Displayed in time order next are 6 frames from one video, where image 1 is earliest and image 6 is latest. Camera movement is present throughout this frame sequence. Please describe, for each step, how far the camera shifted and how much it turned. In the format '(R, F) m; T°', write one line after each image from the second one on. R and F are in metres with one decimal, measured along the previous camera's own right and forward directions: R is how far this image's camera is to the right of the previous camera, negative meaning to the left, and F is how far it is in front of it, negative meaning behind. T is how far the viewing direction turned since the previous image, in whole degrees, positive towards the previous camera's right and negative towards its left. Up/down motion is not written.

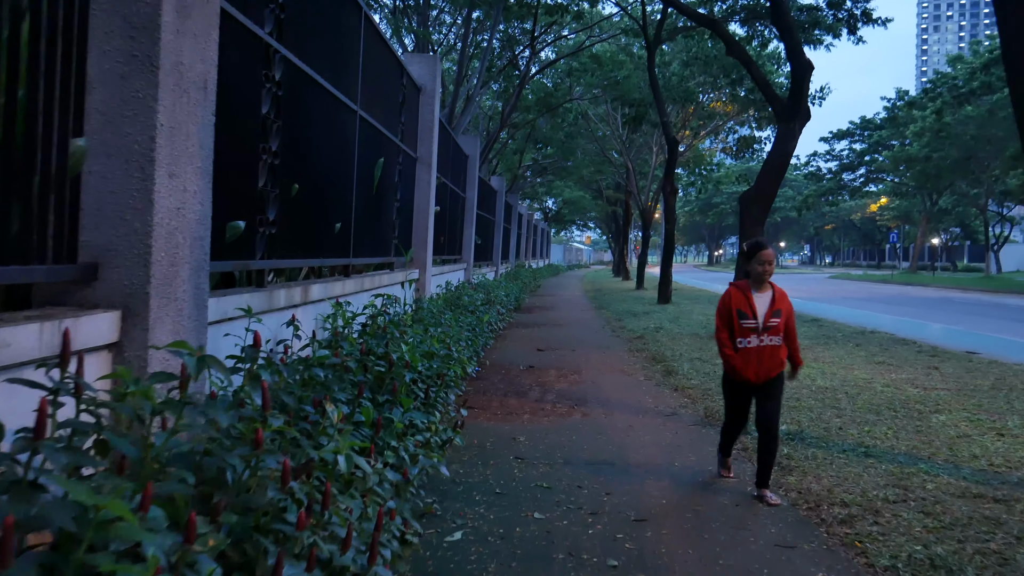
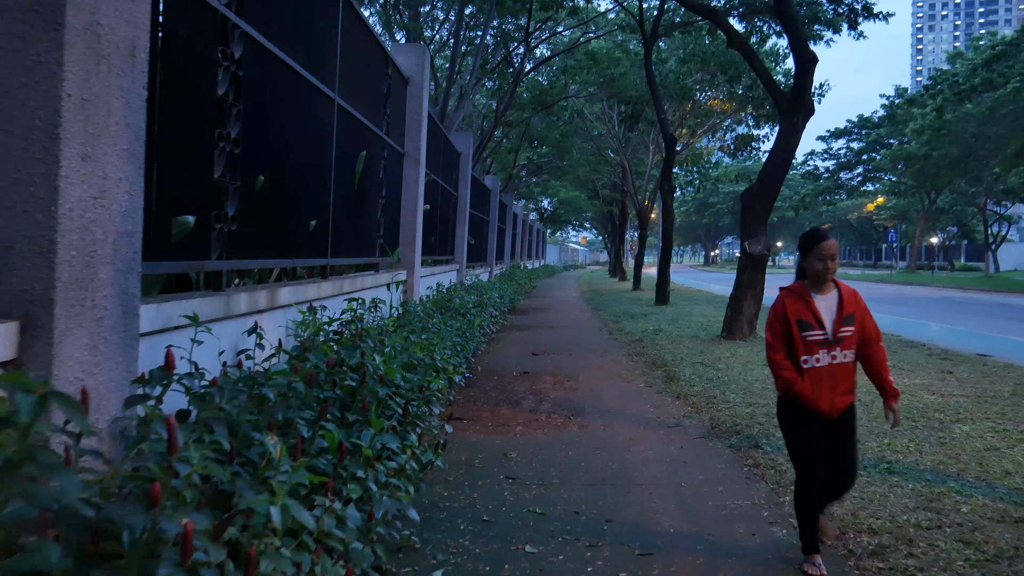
(0.0, +0.4) m; 0°
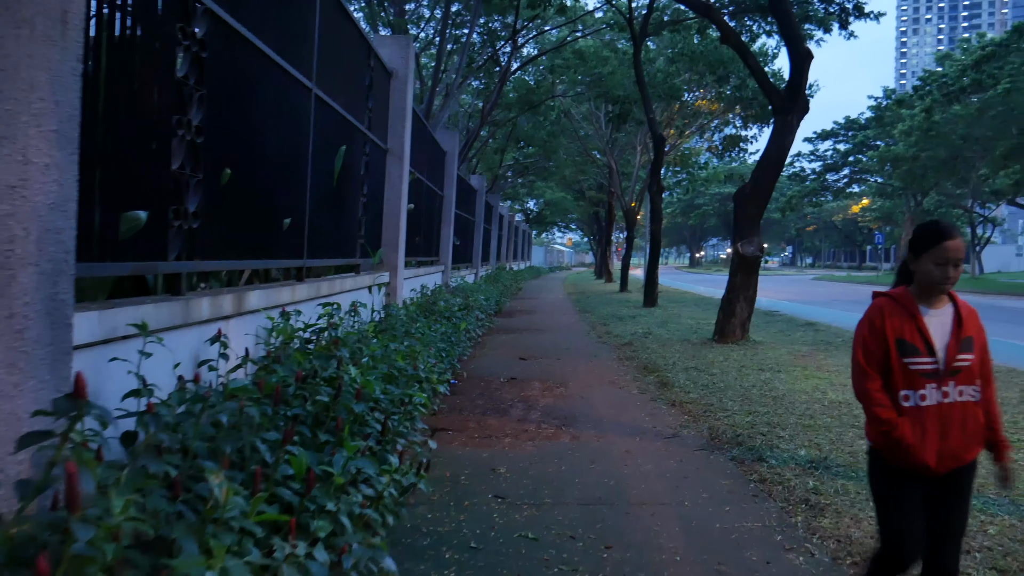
(0.0, +0.3) m; +1°
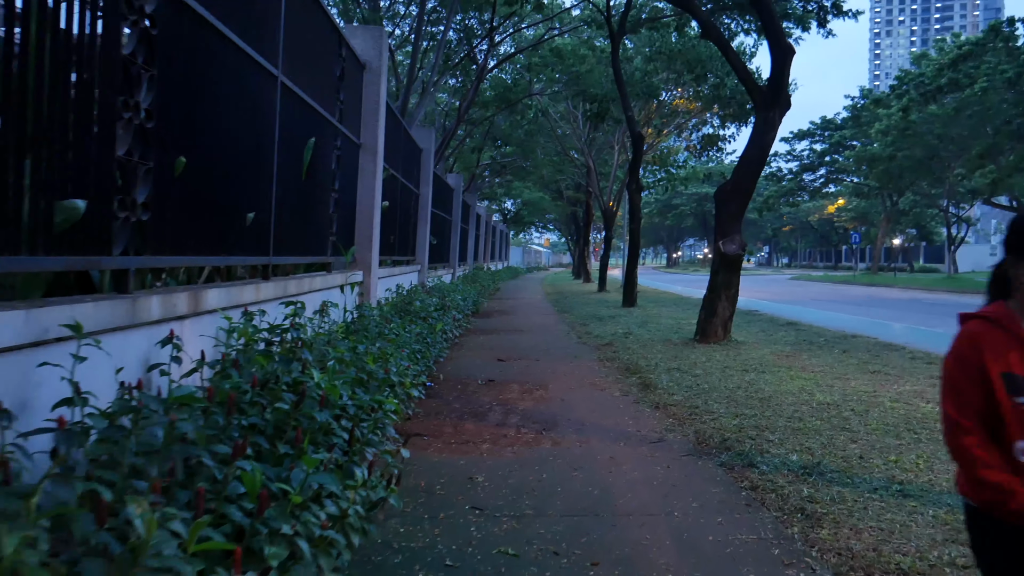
(0.0, +0.3) m; +1°
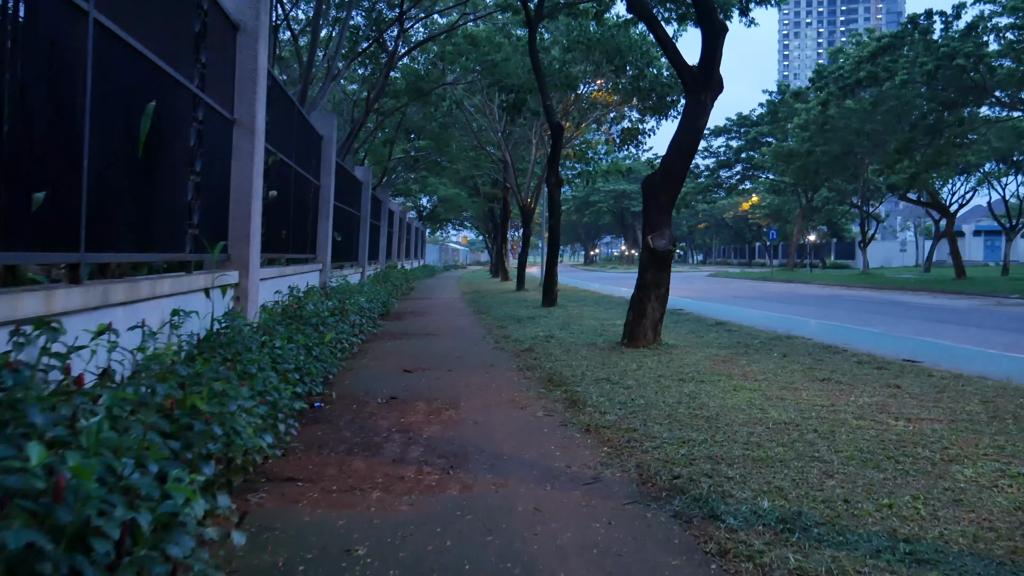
(+0.1, +1.1) m; +5°
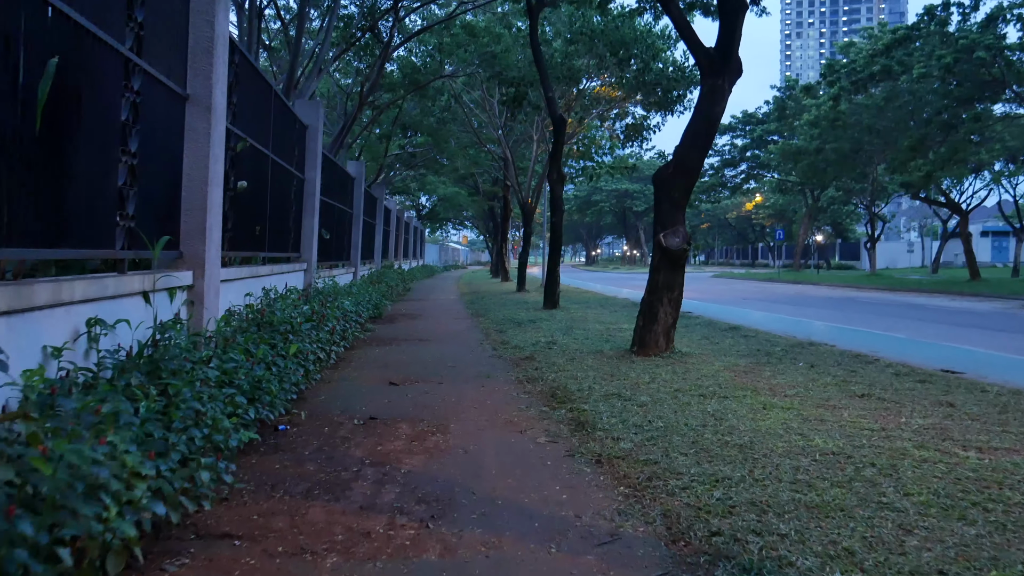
(0.0, +0.9) m; 0°
